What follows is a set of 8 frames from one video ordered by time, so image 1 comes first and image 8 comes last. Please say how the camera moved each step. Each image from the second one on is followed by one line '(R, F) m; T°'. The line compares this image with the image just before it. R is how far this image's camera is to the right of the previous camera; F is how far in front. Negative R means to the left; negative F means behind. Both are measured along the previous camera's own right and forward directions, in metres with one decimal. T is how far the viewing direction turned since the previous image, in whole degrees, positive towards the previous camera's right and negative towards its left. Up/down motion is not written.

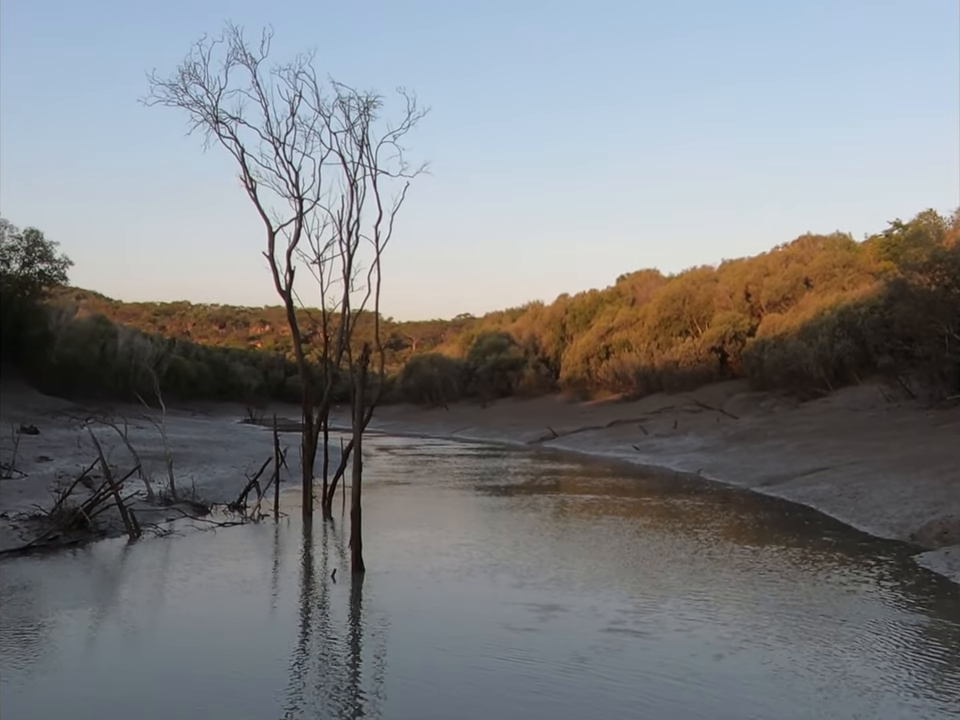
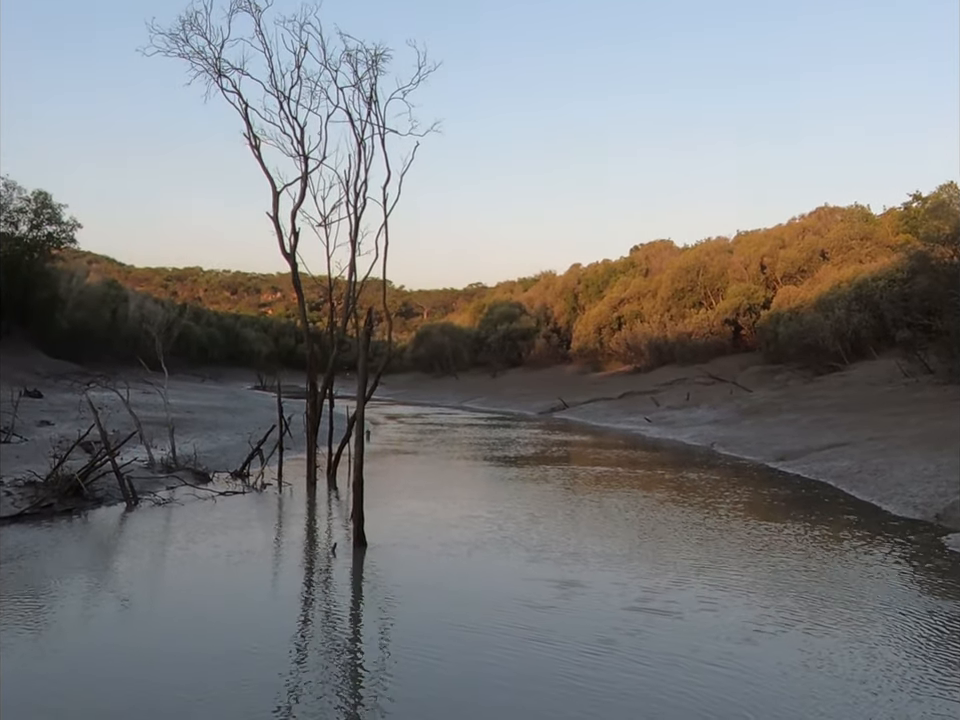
(0.0, +0.3) m; -1°
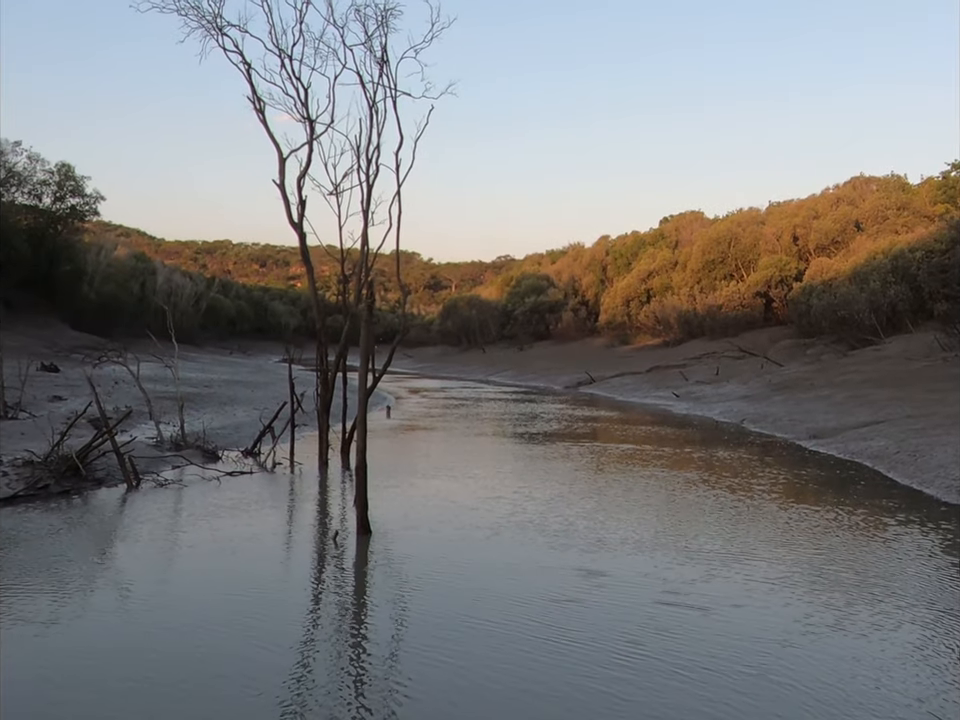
(+0.1, +0.5) m; -2°
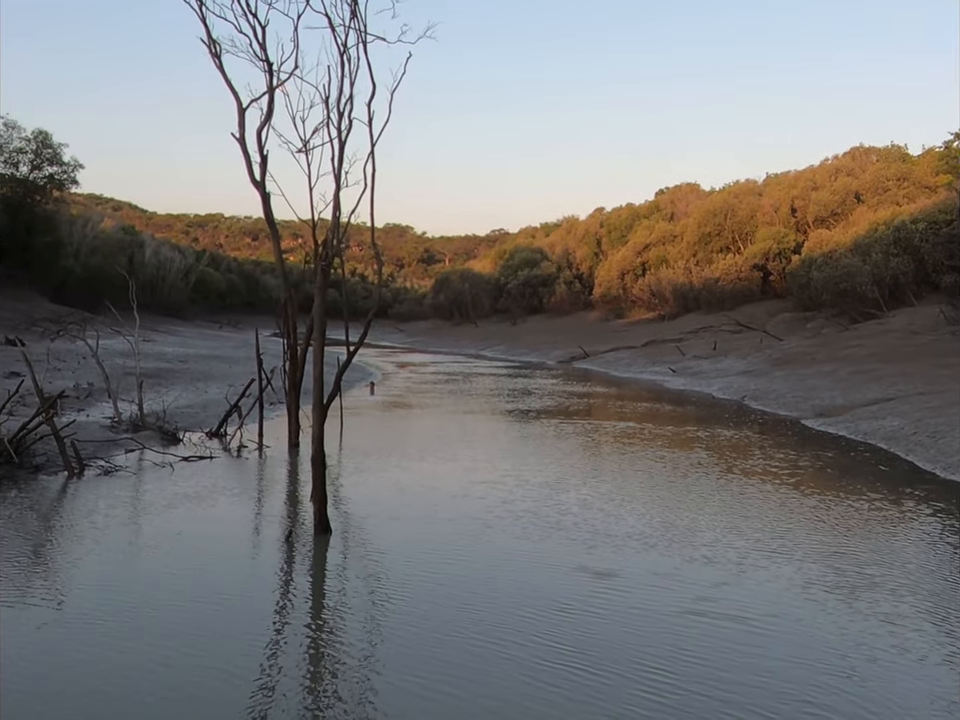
(+0.1, +0.9) m; 0°
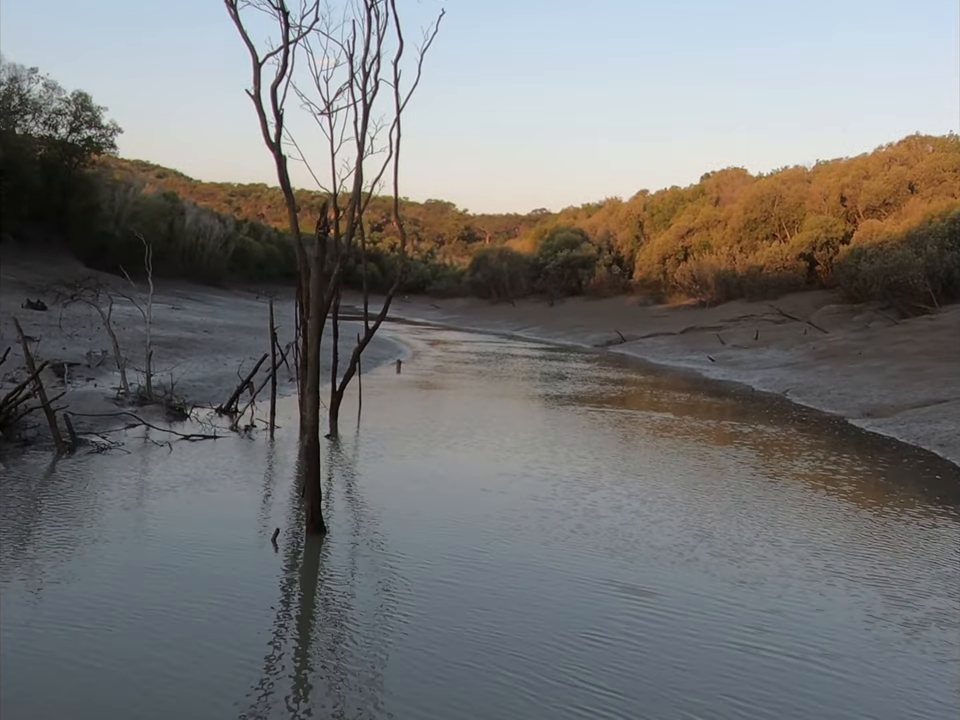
(+0.1, +0.6) m; -2°
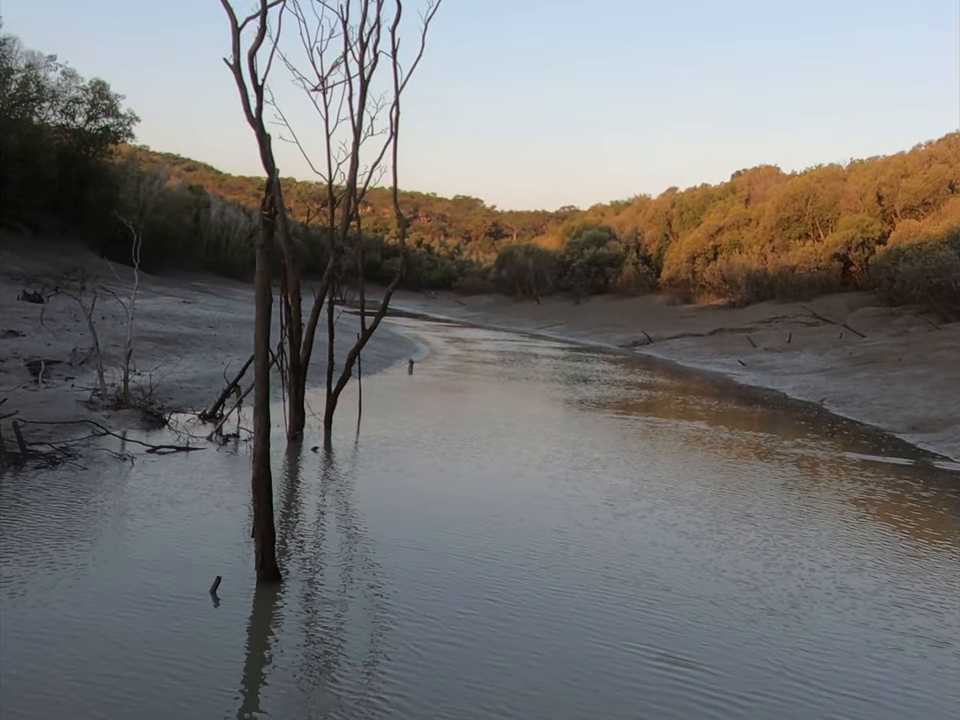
(+0.1, +0.9) m; -1°
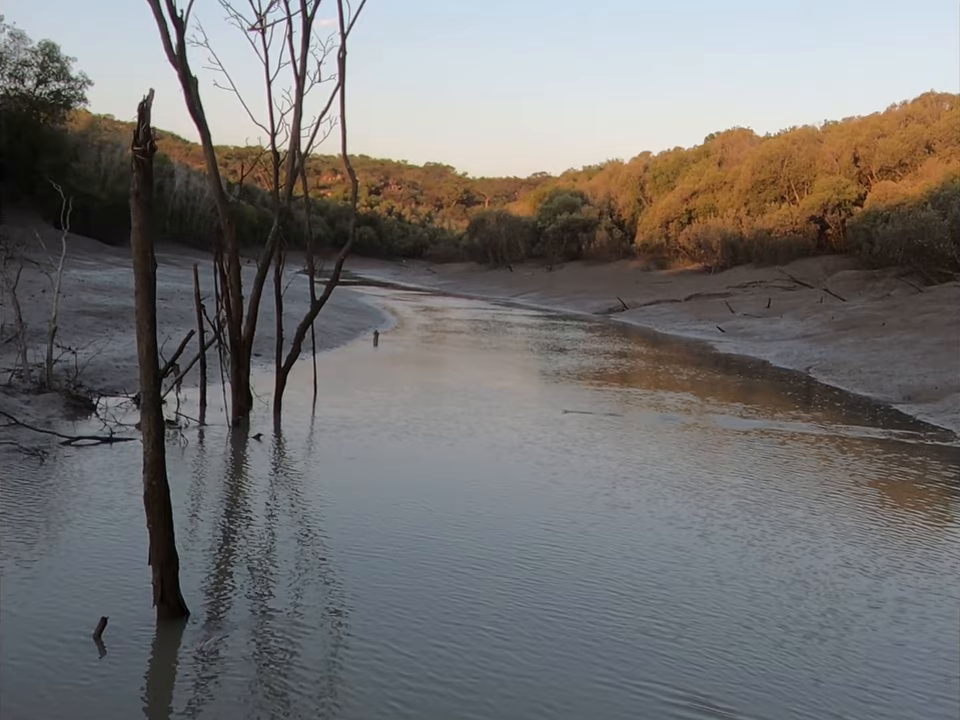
(+0.1, +0.8) m; +1°
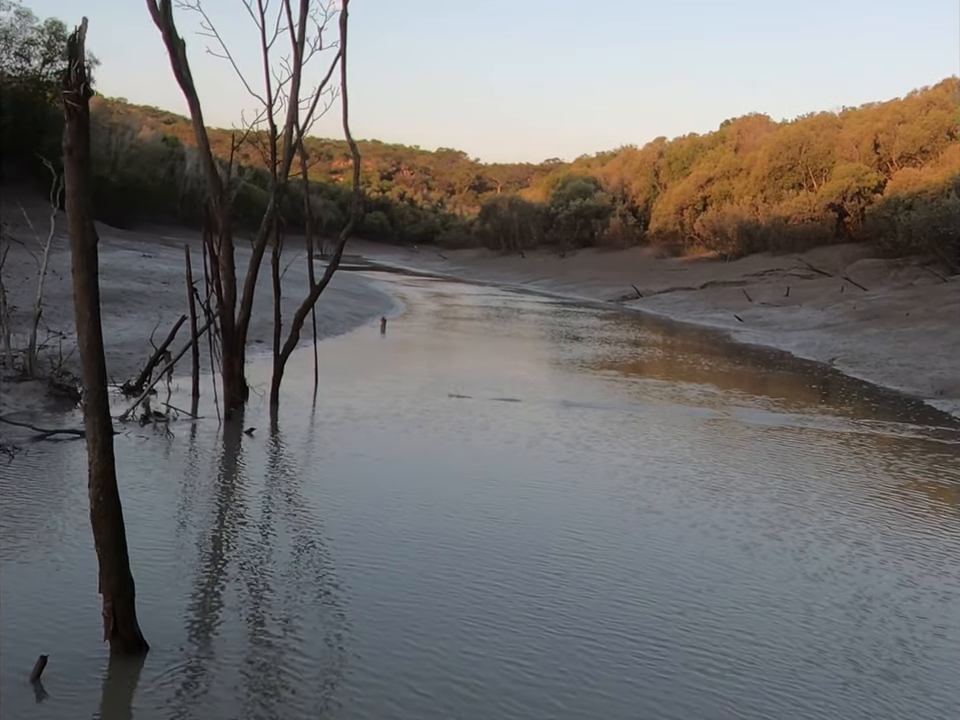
(0.0, +0.5) m; -1°
